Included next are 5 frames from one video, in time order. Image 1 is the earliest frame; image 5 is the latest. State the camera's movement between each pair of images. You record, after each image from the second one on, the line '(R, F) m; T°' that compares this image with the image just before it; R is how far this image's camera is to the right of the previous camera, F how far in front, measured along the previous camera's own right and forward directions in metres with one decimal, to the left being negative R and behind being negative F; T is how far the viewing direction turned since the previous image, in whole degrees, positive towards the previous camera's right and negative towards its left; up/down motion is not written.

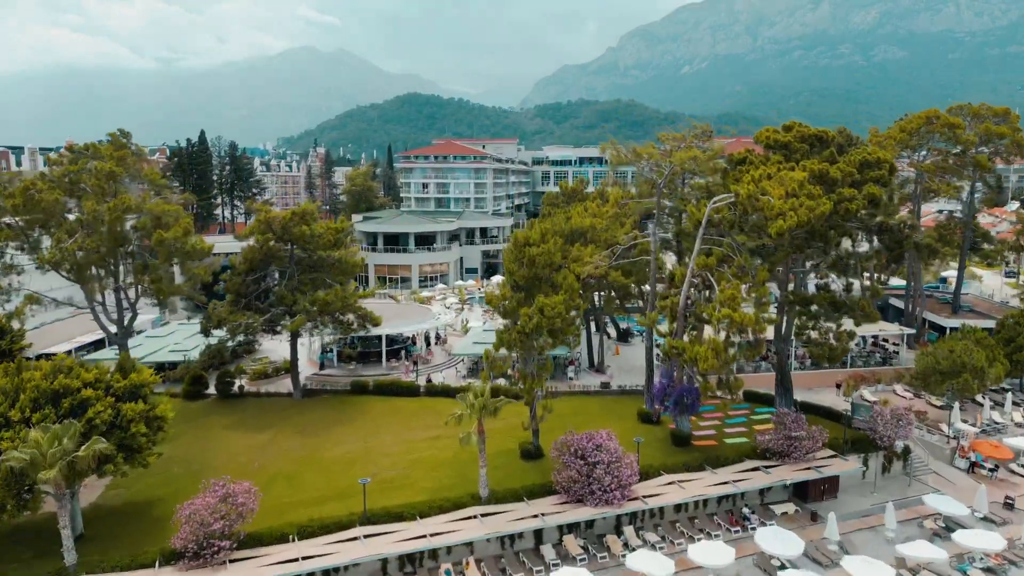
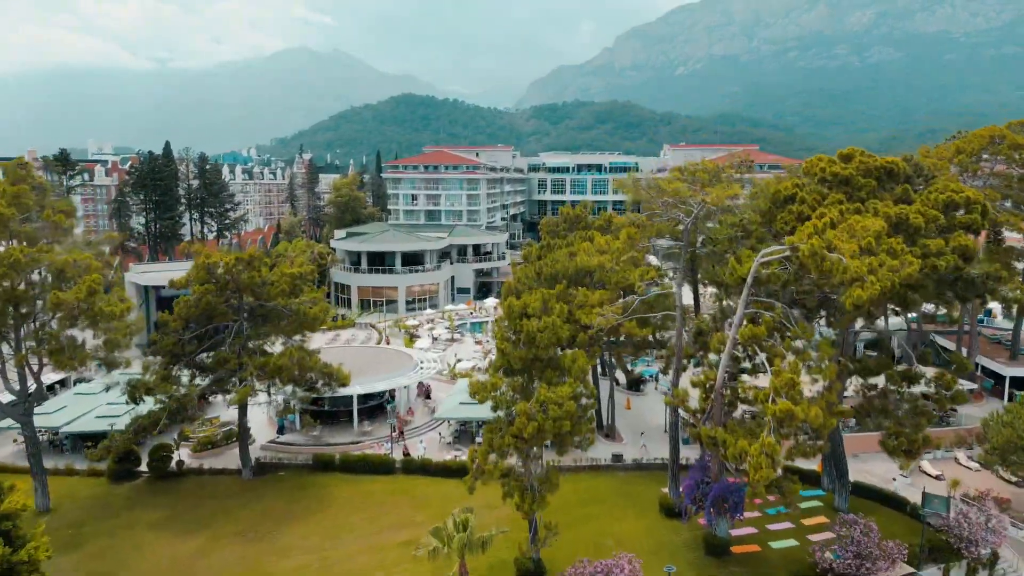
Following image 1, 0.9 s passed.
(+0.1, +6.1) m; 0°
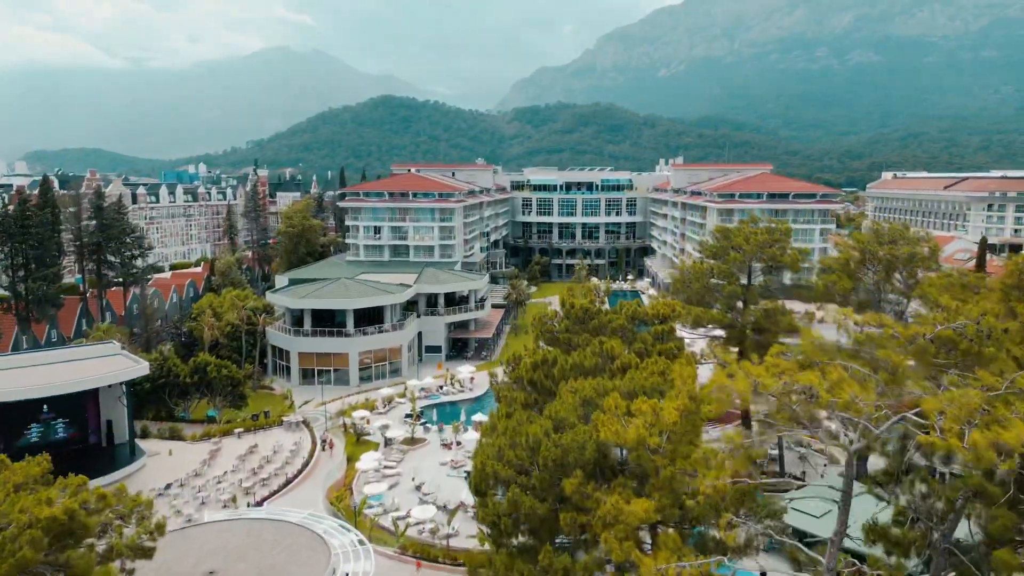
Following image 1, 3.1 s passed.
(+0.2, +14.2) m; +1°
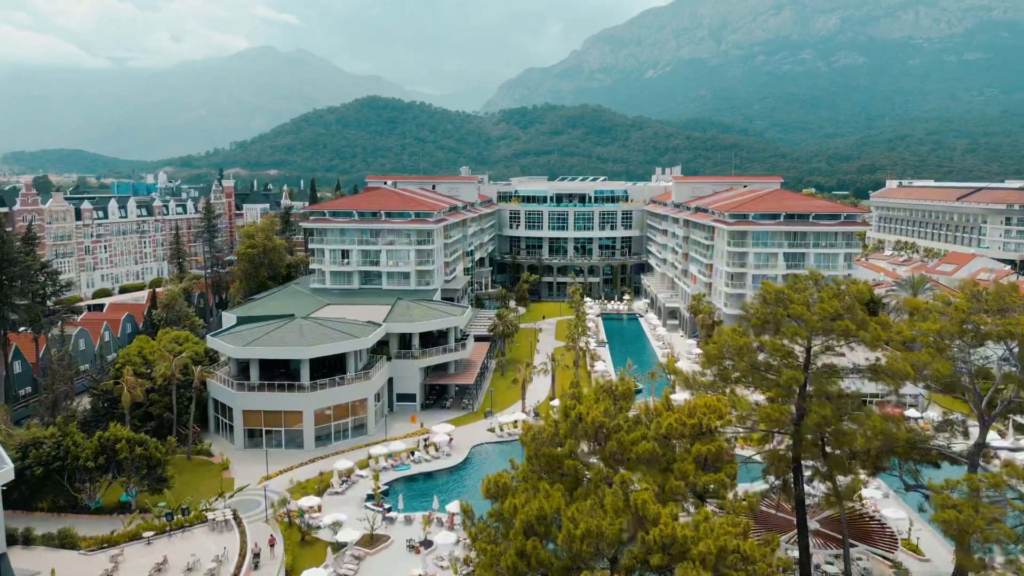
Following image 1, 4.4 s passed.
(+0.2, +9.0) m; +1°
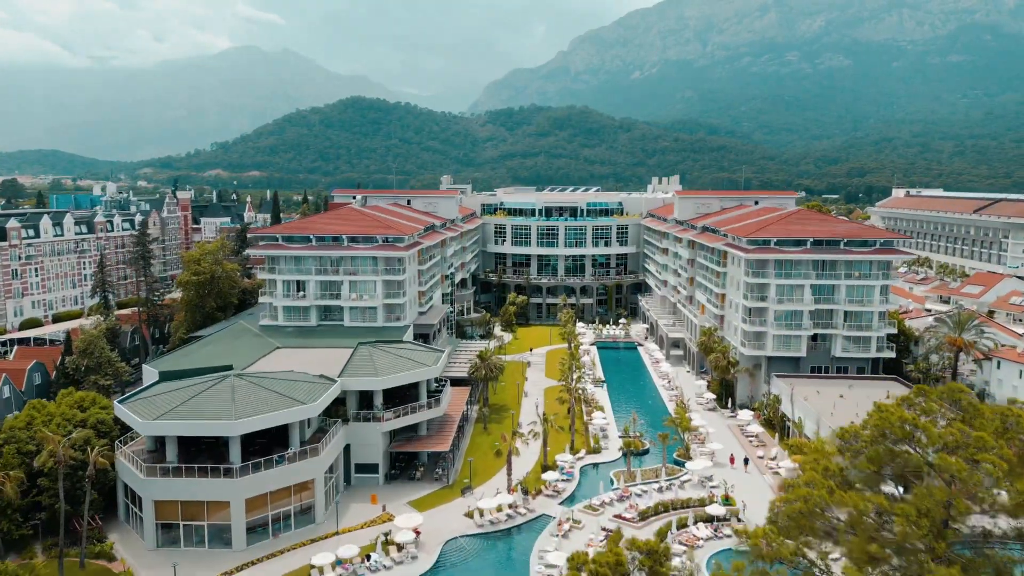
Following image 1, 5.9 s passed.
(+0.3, +9.8) m; +1°
